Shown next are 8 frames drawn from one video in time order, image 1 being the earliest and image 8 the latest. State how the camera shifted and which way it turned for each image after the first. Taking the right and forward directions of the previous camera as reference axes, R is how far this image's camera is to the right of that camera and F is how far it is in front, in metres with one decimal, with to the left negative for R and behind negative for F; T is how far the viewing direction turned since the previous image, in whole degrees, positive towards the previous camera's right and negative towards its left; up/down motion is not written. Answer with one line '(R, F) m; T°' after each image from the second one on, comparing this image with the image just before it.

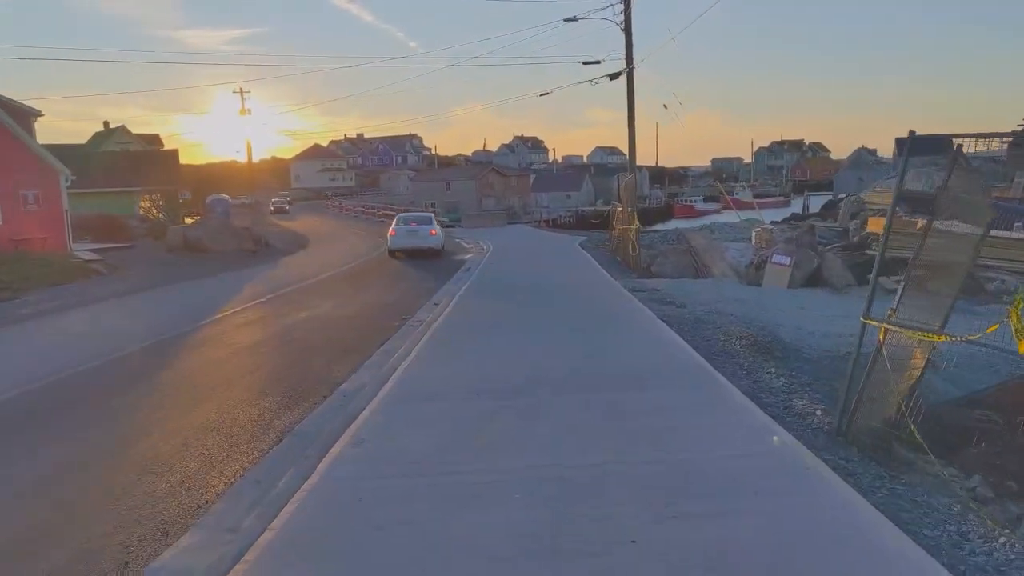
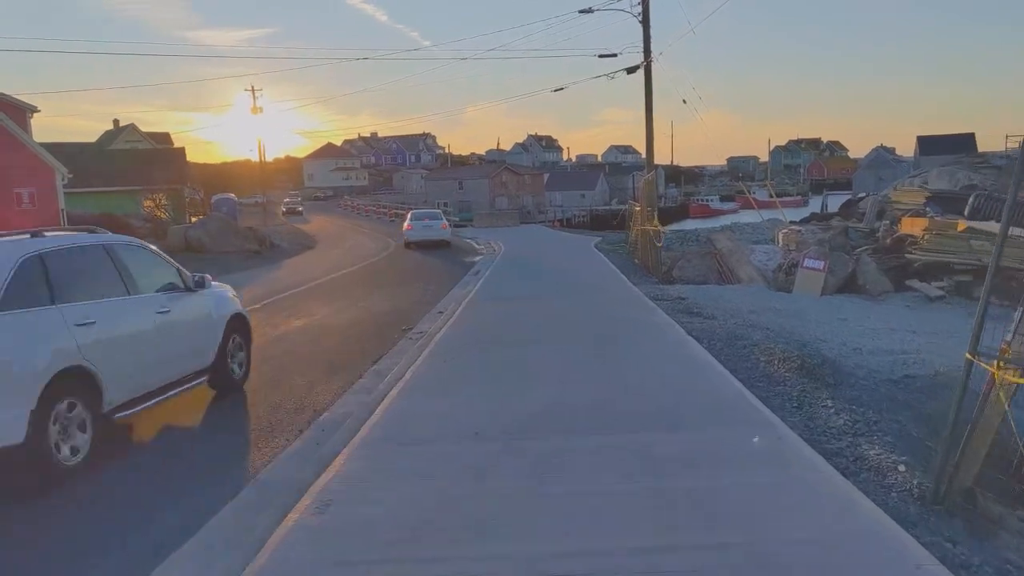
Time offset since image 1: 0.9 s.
(+0.1, +1.3) m; -1°
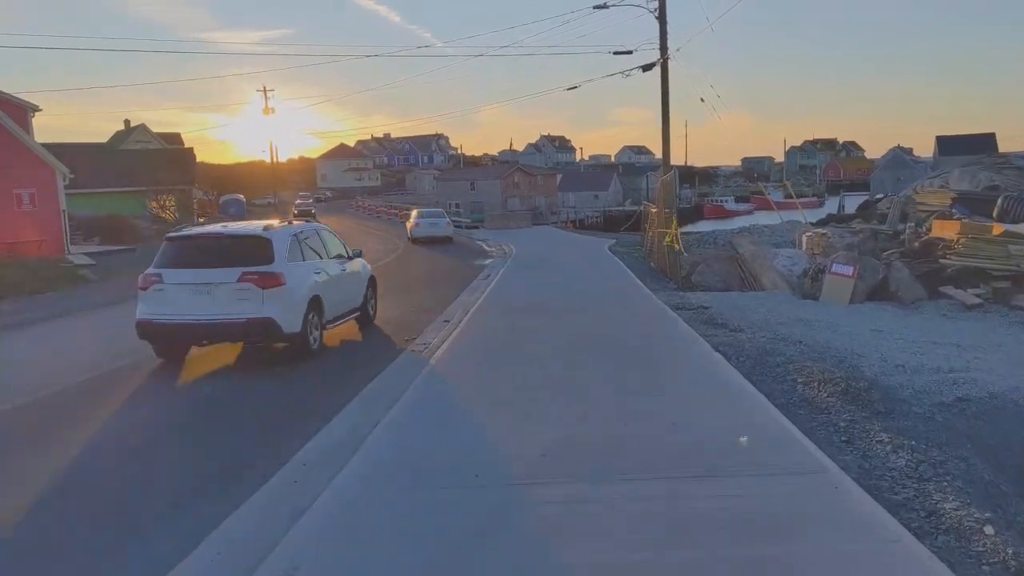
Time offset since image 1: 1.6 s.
(0.0, +0.9) m; -1°
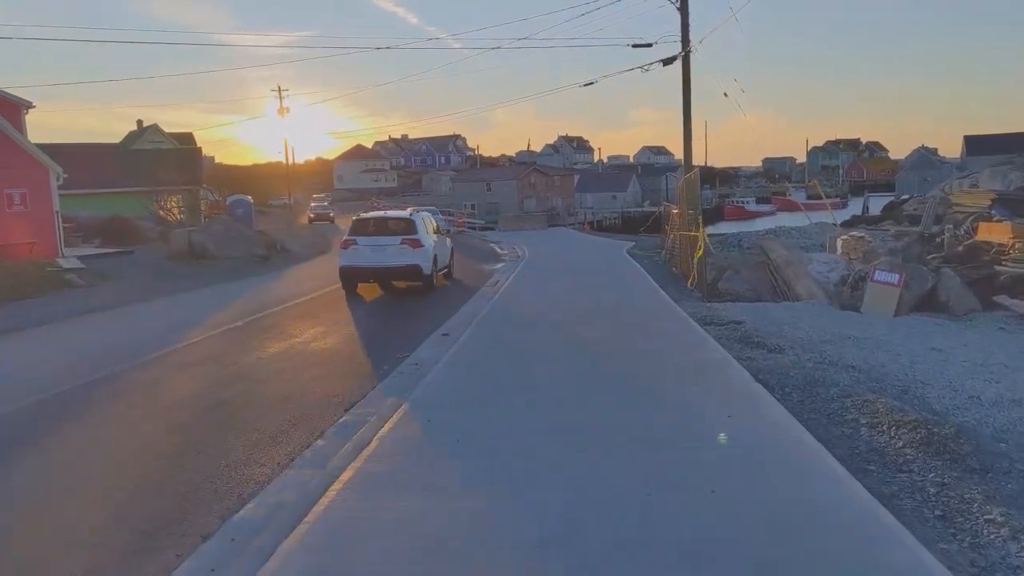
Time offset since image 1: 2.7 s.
(+0.2, +1.5) m; -1°
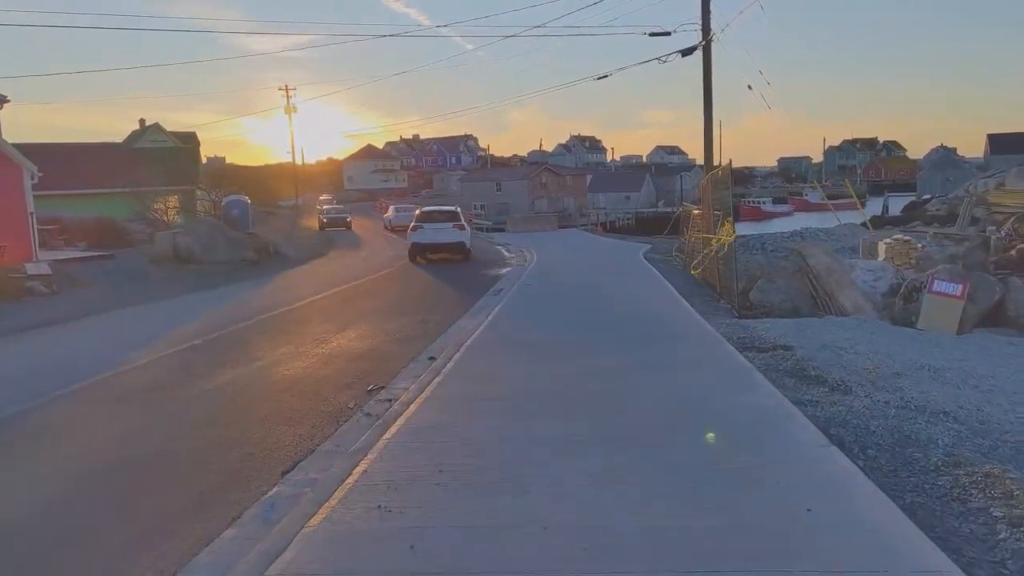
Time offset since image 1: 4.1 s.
(+0.2, +2.0) m; -1°
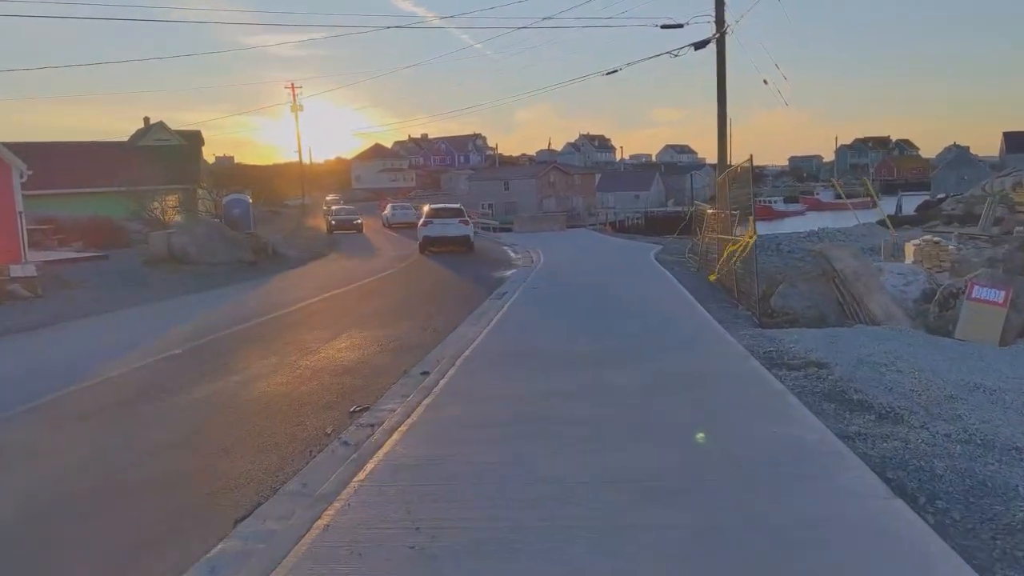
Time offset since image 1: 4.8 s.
(+0.1, +1.0) m; -1°
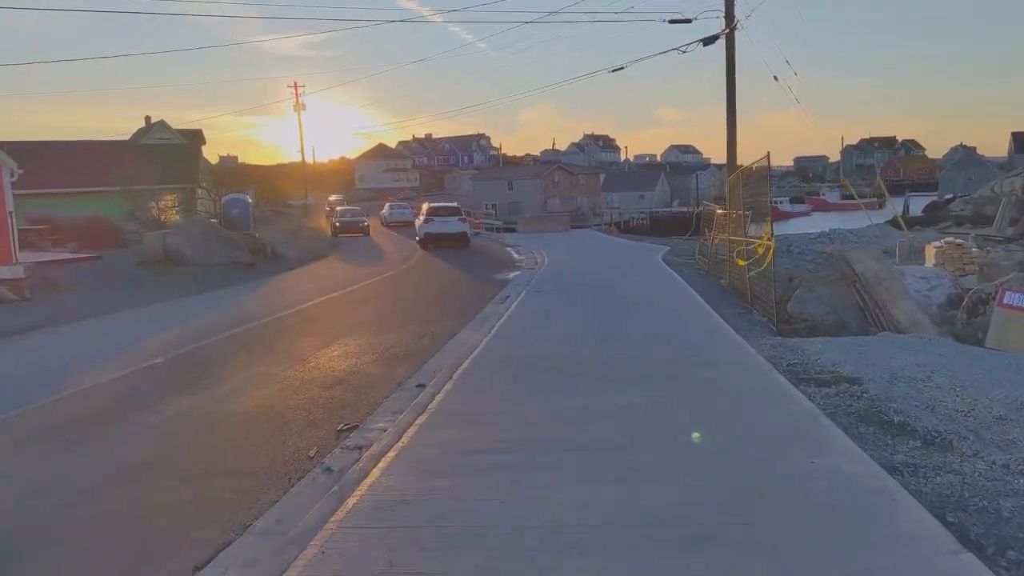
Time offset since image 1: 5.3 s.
(0.0, +0.7) m; 0°
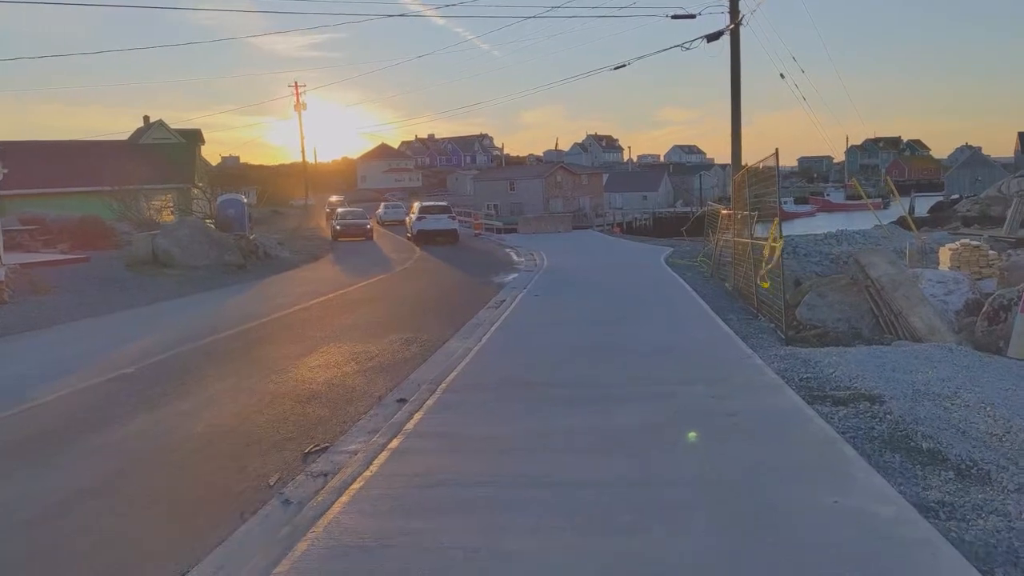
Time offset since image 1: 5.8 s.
(+0.2, +0.7) m; 0°
